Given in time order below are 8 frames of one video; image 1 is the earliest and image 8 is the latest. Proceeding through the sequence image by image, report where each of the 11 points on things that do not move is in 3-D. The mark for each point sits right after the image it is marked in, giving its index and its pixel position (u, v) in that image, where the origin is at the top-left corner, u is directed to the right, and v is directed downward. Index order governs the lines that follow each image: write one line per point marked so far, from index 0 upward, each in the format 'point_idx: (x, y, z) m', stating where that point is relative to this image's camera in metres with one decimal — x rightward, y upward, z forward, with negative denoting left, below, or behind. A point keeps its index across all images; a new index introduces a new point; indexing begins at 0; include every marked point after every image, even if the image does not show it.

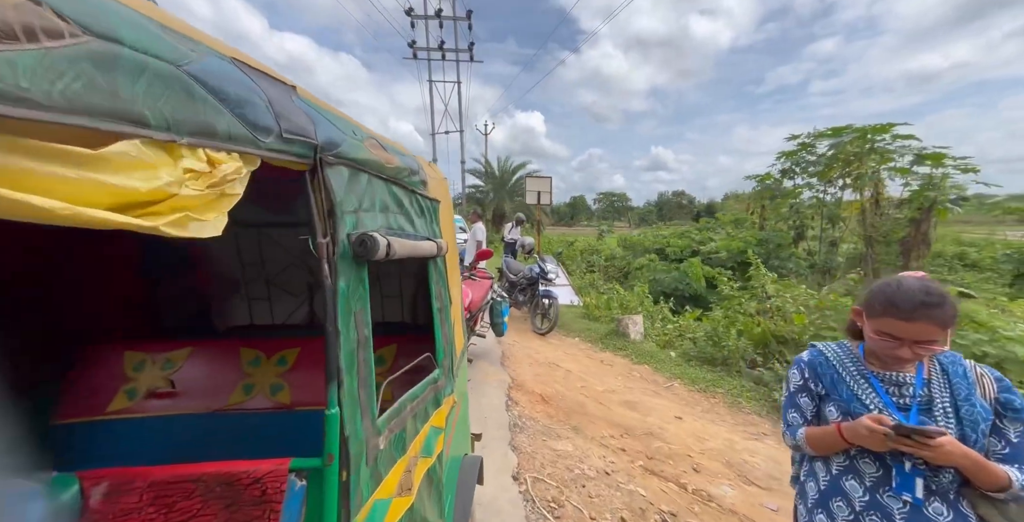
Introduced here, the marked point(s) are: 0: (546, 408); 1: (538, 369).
0: (+0.3, -1.2, +3.0) m
1: (+0.3, -1.1, +3.8) m
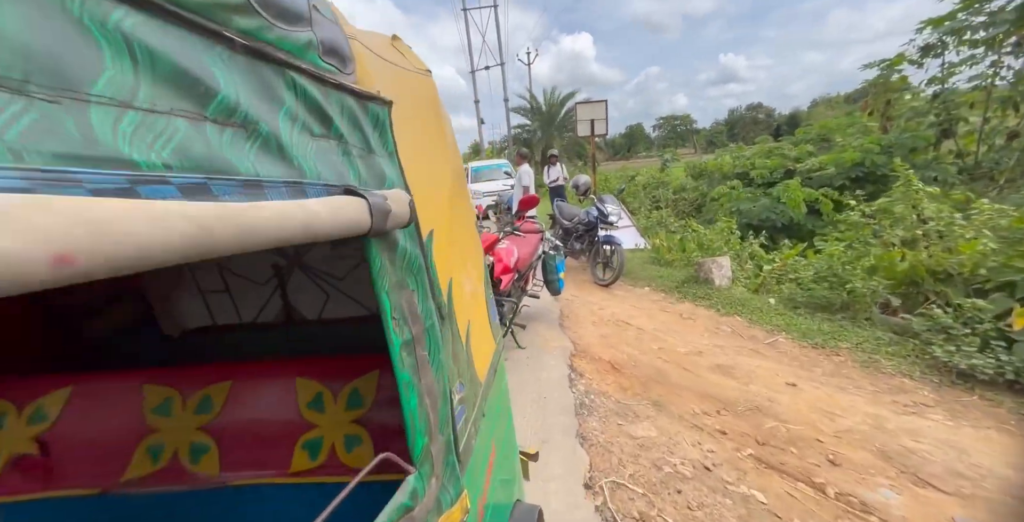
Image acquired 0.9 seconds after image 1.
0: (+0.7, -0.8, +2.5) m
1: (+0.8, -0.6, +3.3) m
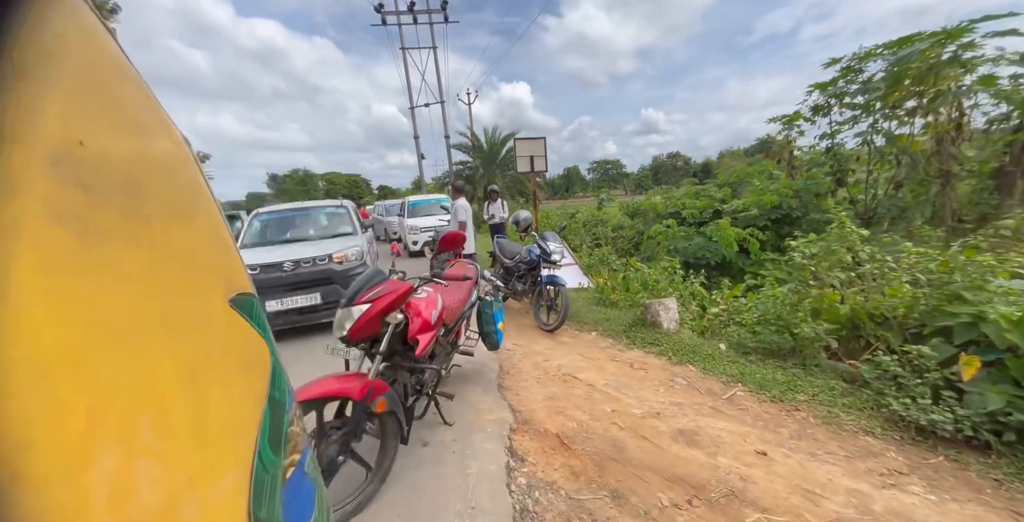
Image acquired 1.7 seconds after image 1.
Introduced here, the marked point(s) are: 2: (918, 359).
0: (+0.3, -1.1, +2.0) m
1: (+0.3, -1.0, +2.9) m
2: (+2.5, -0.6, +2.4) m
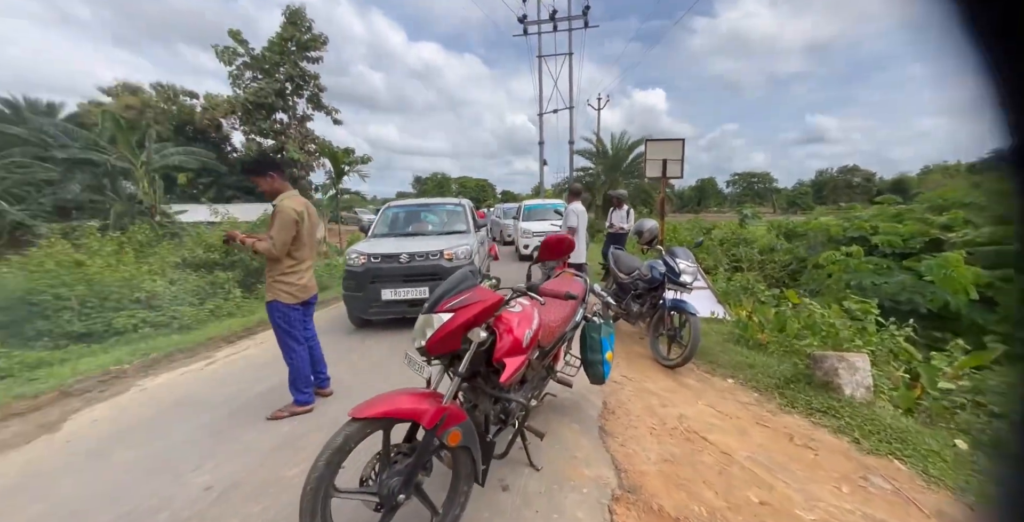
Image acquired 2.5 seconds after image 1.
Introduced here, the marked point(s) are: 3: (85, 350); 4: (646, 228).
0: (+0.7, -1.2, +1.4) m
1: (+0.9, -1.1, +2.2) m
2: (+2.9, -1.0, +1.1) m
3: (-5.1, -1.1, +4.6) m
4: (+1.6, +0.4, +4.3) m
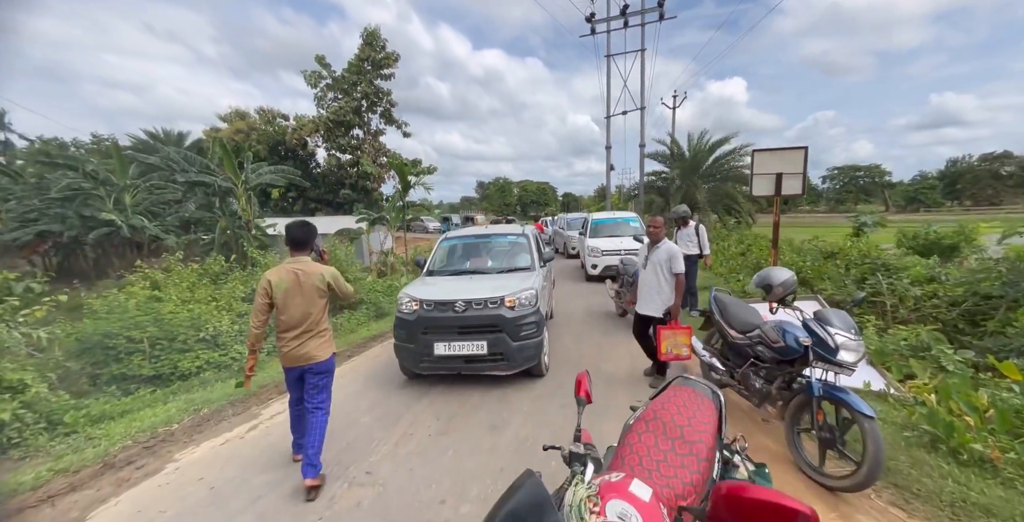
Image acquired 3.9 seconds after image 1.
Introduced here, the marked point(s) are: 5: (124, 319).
0: (+0.9, -1.7, +0.4) m
1: (+1.3, -1.6, +1.2) m
2: (+3.1, -1.4, -0.3) m
3: (-4.3, -1.6, +4.5) m
4: (+2.2, -0.2, +3.1) m
5: (-5.2, -0.8, +5.1) m
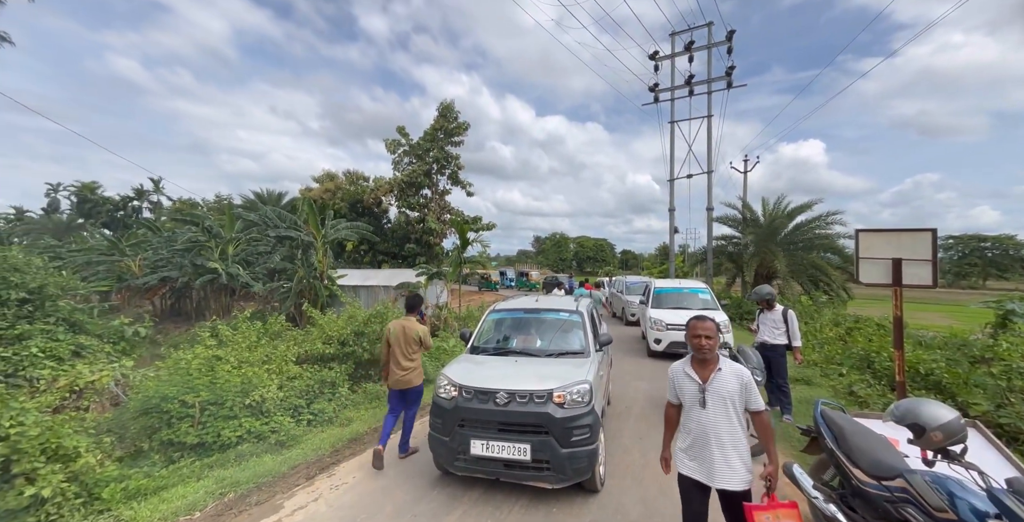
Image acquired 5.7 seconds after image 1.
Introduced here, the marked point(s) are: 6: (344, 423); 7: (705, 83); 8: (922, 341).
0: (+0.8, -2.0, -0.4) m
1: (+1.3, -2.0, +0.3) m
2: (+2.9, -1.7, -1.4) m
3: (-3.8, -2.4, +4.4) m
4: (+2.6, -0.9, +2.3) m
5: (-4.5, -1.6, +5.2) m
6: (-2.6, -2.5, +6.0) m
7: (+9.2, +8.6, +18.4) m
8: (+6.9, -1.3, +6.4) m
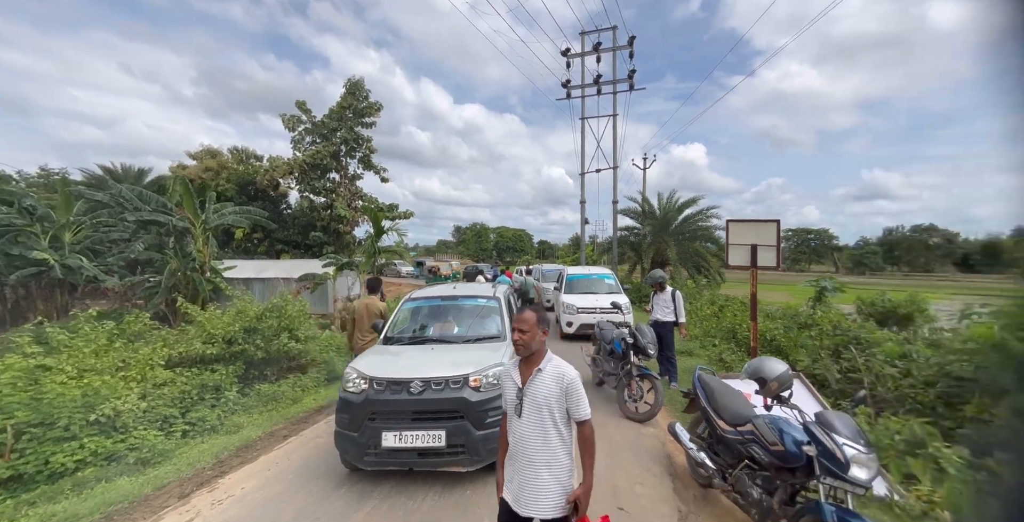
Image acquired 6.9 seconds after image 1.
0: (+0.8, -1.9, -0.2) m
1: (+1.1, -2.0, +0.6) m
2: (+3.0, -1.7, -0.7) m
3: (-4.7, -2.3, +3.5) m
4: (+2.0, -0.8, +2.8) m
5: (-5.6, -1.5, +4.1) m
6: (-3.9, -2.4, +5.4) m
7: (+4.9, +9.2, +19.7) m
8: (+5.4, -1.1, +7.8) m
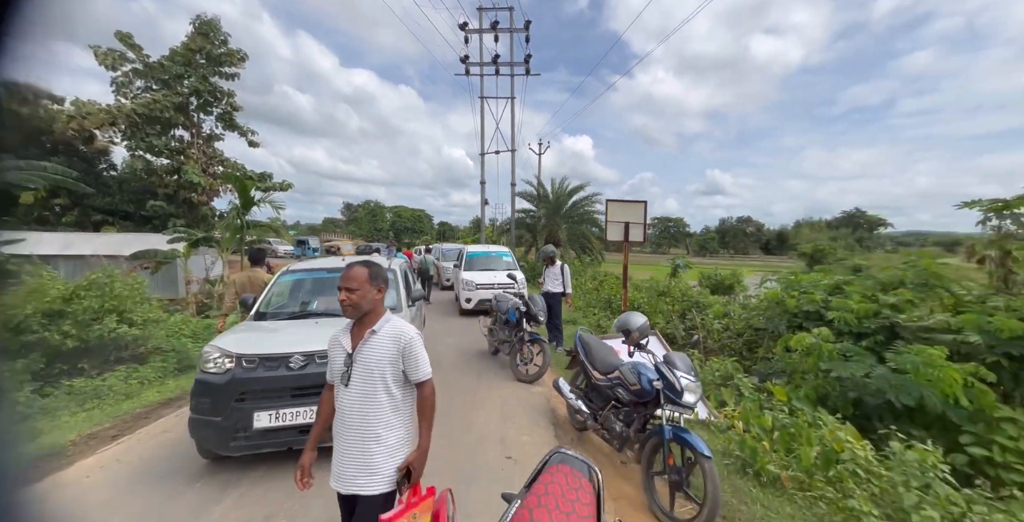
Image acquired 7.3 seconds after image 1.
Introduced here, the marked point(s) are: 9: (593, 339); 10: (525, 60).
0: (+0.8, -1.8, +0.3) m
1: (+0.9, -1.8, +1.1) m
2: (+3.1, -1.6, +0.4) m
3: (-5.5, -1.9, +2.4) m
4: (+1.1, -0.6, +3.4) m
5: (-6.5, -1.1, +2.7) m
6: (-5.3, -1.9, +4.4) m
7: (-0.3, +10.3, +20.0) m
8: (+3.1, -0.6, +9.1) m
9: (+0.8, -0.8, +4.0) m
10: (+0.7, +10.5, +19.9) m
